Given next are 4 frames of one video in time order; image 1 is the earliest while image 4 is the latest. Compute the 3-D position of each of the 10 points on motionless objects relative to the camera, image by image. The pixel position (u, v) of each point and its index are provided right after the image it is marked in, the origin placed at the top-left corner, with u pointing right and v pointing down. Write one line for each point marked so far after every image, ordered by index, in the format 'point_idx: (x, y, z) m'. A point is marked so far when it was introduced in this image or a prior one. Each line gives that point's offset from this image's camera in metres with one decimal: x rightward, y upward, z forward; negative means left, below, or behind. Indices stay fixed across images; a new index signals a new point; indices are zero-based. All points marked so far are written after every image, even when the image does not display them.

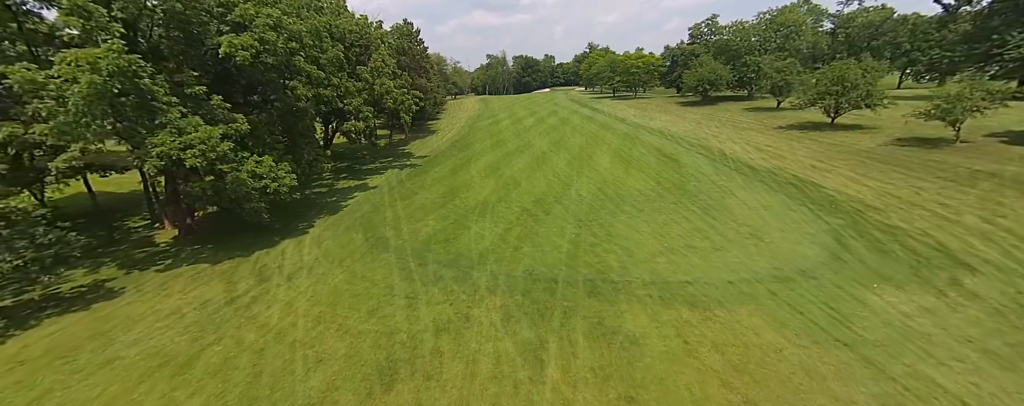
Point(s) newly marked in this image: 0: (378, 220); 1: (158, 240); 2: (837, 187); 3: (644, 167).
0: (-5.3, -0.7, +14.5) m
1: (-13.0, -1.4, +13.5) m
2: (+12.0, +0.6, +13.5) m
3: (+6.9, +1.8, +19.2) m
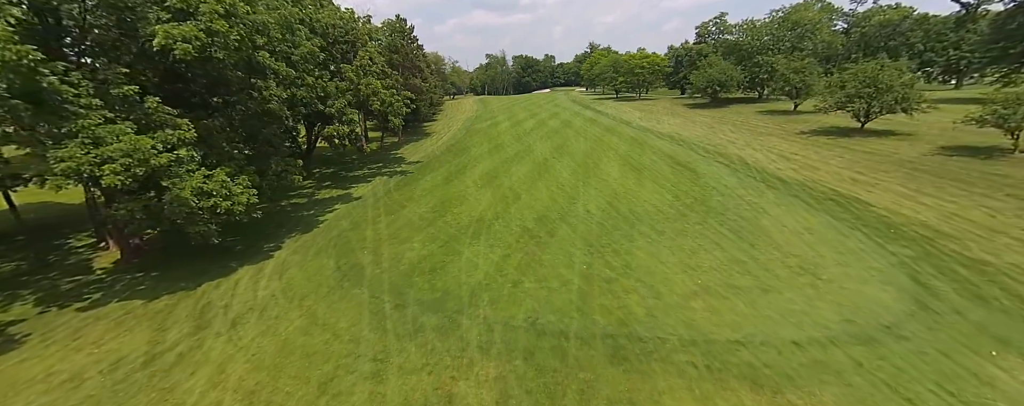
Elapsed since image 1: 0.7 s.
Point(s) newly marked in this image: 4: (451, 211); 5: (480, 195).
0: (-5.3, -1.3, +12.6) m
1: (-13.0, -1.9, +11.5) m
2: (+12.0, -0.1, +11.6) m
3: (+6.8, +1.2, +17.2) m
4: (-2.5, -0.3, +14.8) m
5: (-1.4, +0.3, +16.7) m
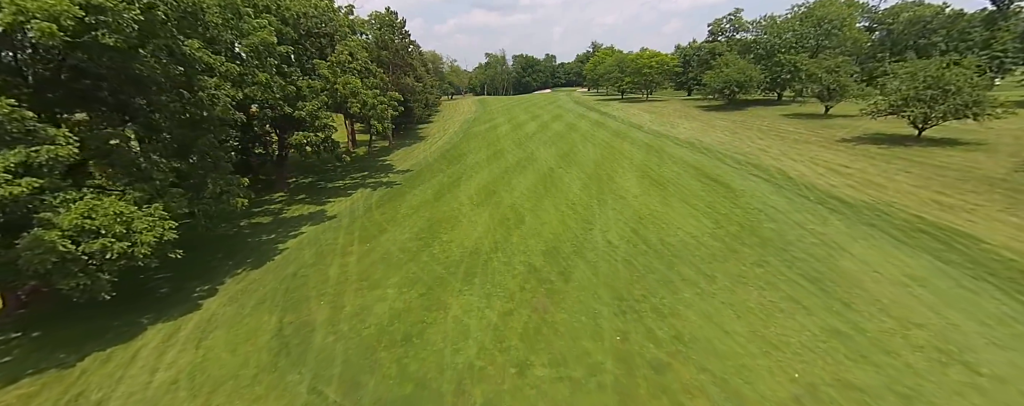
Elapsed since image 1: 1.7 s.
0: (-5.3, -2.1, +9.8) m
1: (-13.0, -2.8, +8.7) m
2: (+12.0, -1.0, +8.9) m
3: (+6.9, +0.3, +14.5) m
4: (-2.4, -1.2, +12.1) m
5: (-1.4, -0.5, +13.9) m
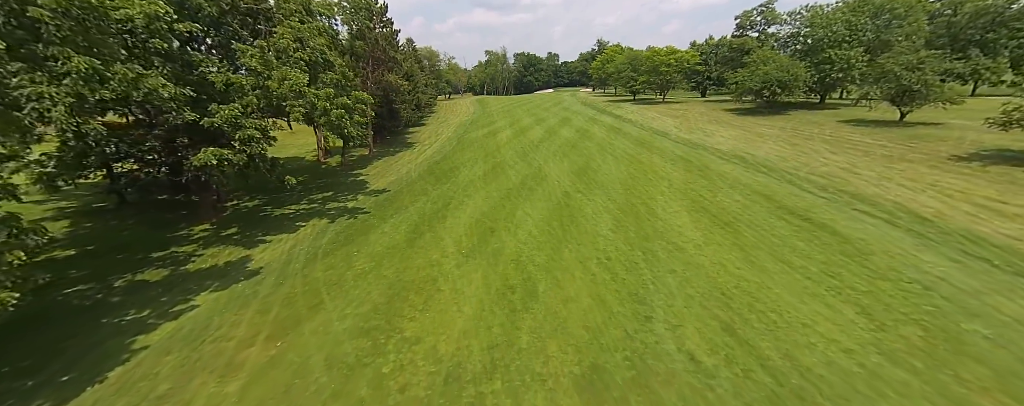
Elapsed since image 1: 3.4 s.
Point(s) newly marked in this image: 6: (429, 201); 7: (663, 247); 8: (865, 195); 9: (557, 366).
0: (-5.1, -3.5, +4.9) m
1: (-12.8, -4.1, +3.8) m
2: (+12.2, -2.4, +4.0) m
3: (+7.0, -1.2, +9.6) m
4: (-2.3, -2.6, +7.2) m
5: (-1.2, -2.0, +9.0) m
6: (-3.6, +0.1, +16.1) m
7: (+4.3, -1.2, +10.4) m
8: (+12.1, +0.3, +12.4) m
9: (+0.8, -2.7, +6.3) m
